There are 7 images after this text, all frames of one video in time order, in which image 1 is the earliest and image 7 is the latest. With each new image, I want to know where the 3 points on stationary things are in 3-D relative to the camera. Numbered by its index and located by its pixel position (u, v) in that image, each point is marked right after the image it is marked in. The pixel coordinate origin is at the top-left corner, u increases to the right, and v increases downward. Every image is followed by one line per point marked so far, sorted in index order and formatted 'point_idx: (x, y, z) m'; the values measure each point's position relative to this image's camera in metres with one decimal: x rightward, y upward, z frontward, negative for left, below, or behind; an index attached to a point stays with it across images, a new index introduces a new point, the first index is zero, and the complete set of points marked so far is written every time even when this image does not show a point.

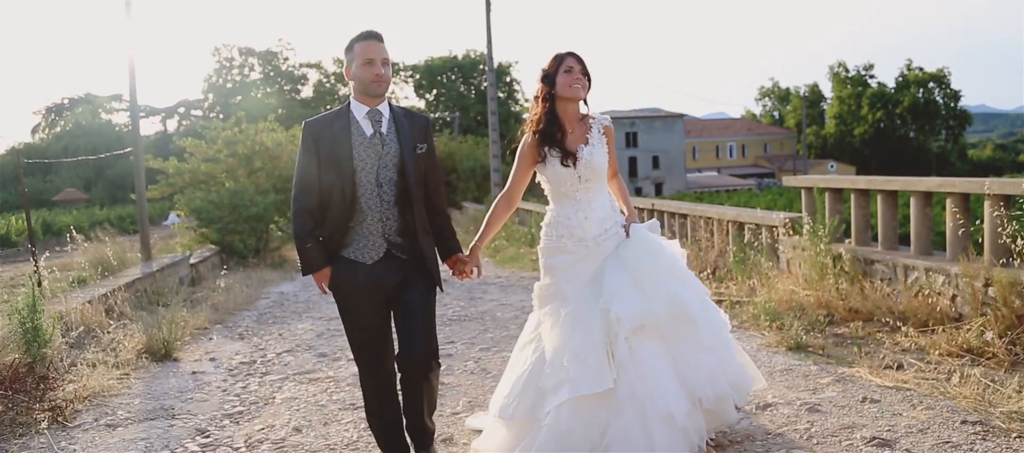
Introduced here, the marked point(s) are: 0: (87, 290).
0: (-4.1, -0.6, +8.7) m
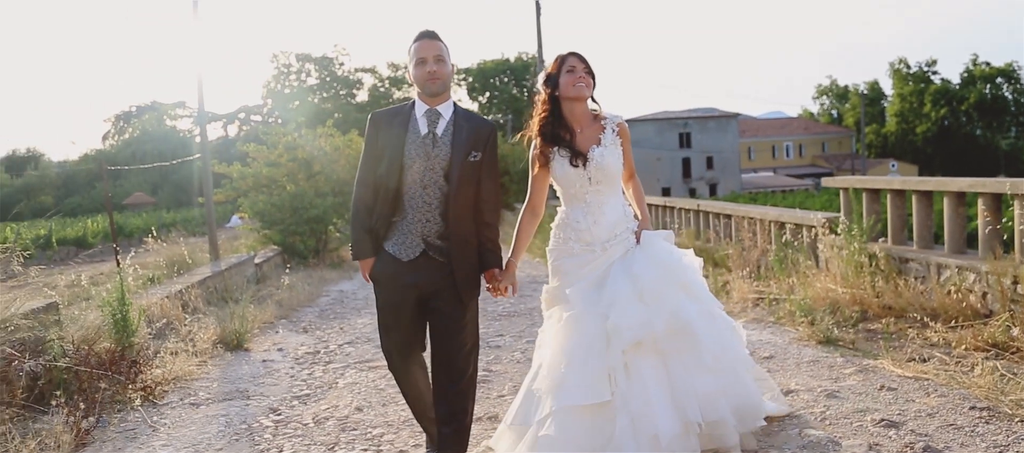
0: (-3.6, -0.6, +9.4) m
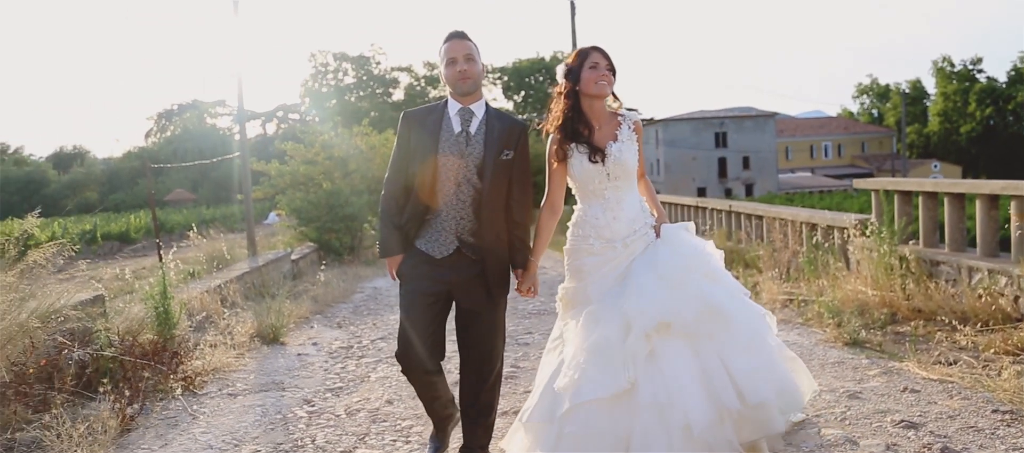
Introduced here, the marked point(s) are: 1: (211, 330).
0: (-3.3, -0.6, +9.6) m
1: (-2.5, -0.9, +7.4) m
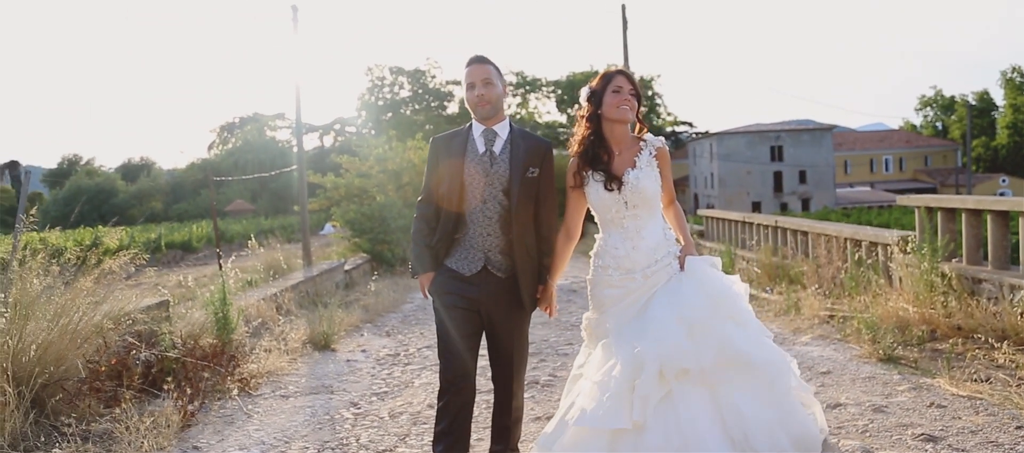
0: (-2.8, -0.7, +10.1) m
1: (-2.1, -1.0, +7.8) m
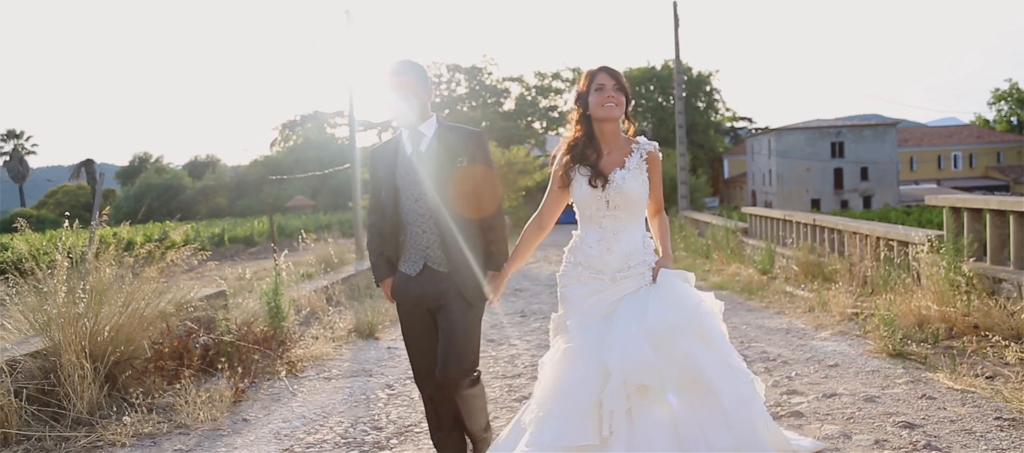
0: (-2.4, -0.7, +10.8) m
1: (-1.8, -0.9, +8.5) m
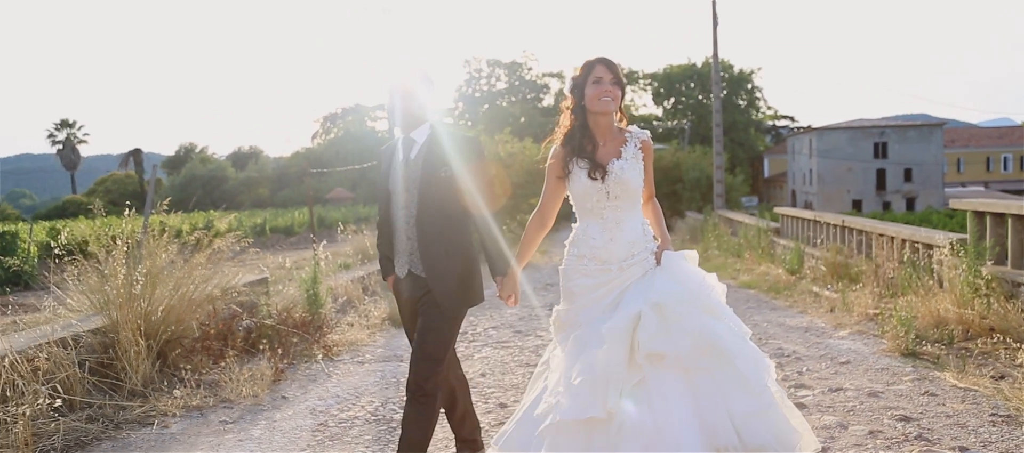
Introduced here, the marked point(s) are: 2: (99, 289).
0: (-2.0, -0.6, +11.2) m
1: (-1.6, -0.8, +8.9) m
2: (-2.6, -0.4, +5.7) m
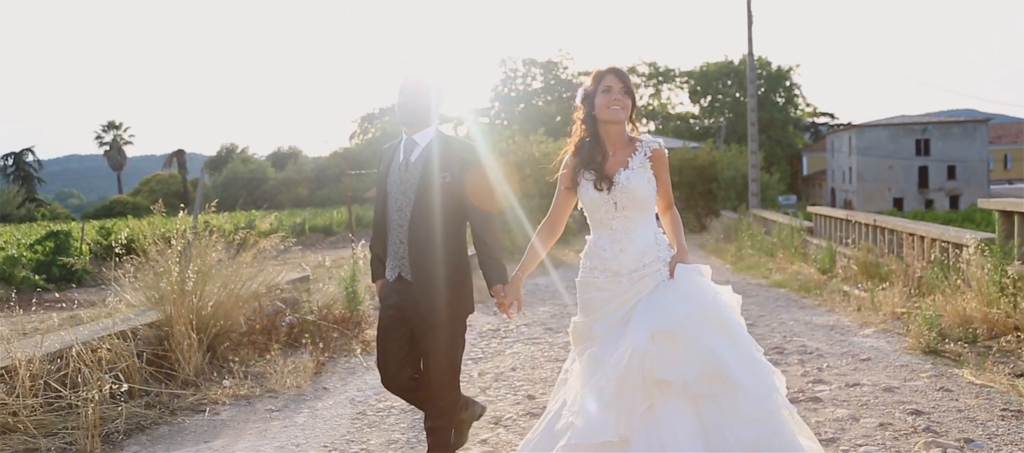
0: (-1.6, -0.6, +11.6) m
1: (-1.3, -0.8, +9.3) m
2: (-2.4, -0.4, +6.1) m
